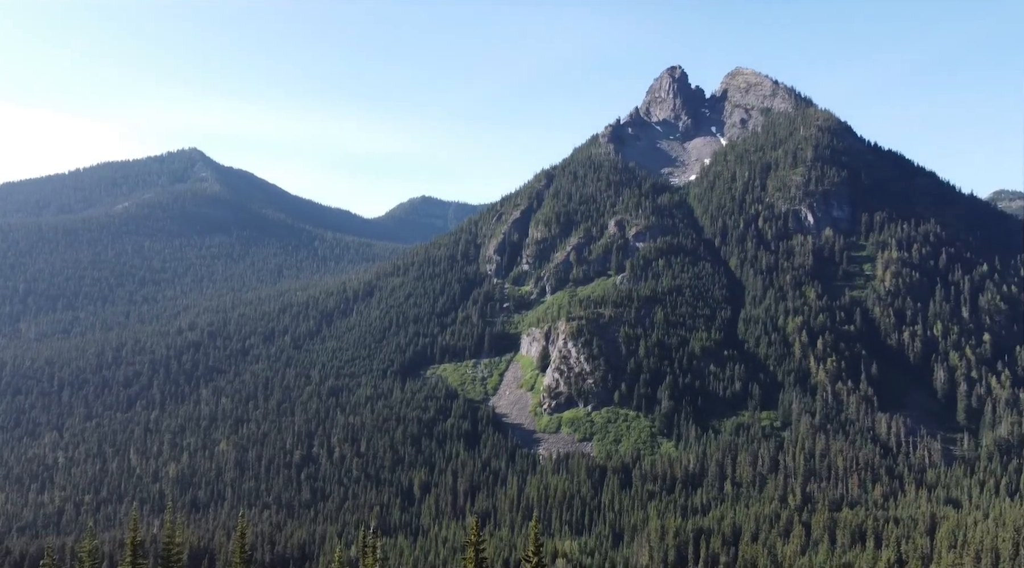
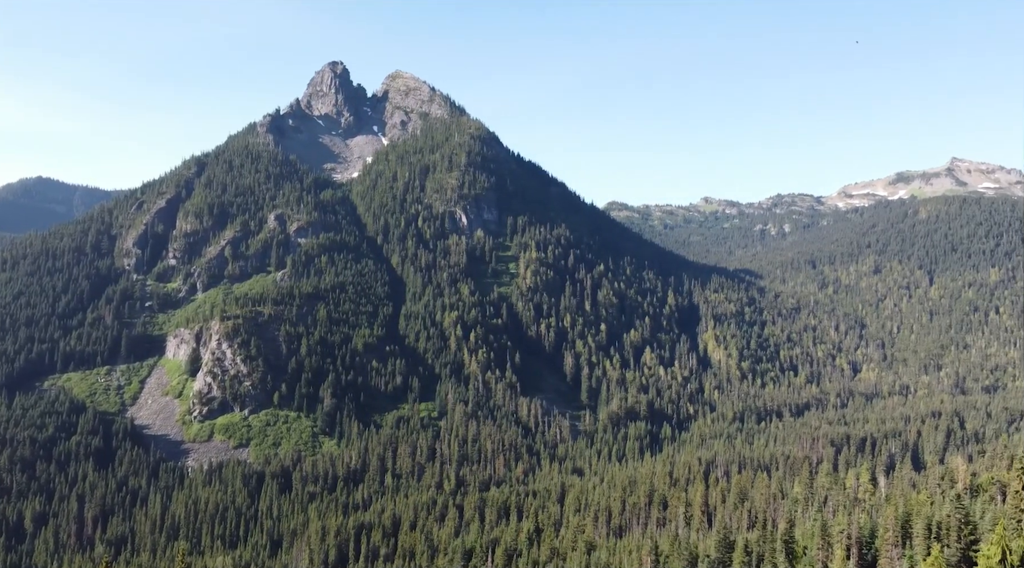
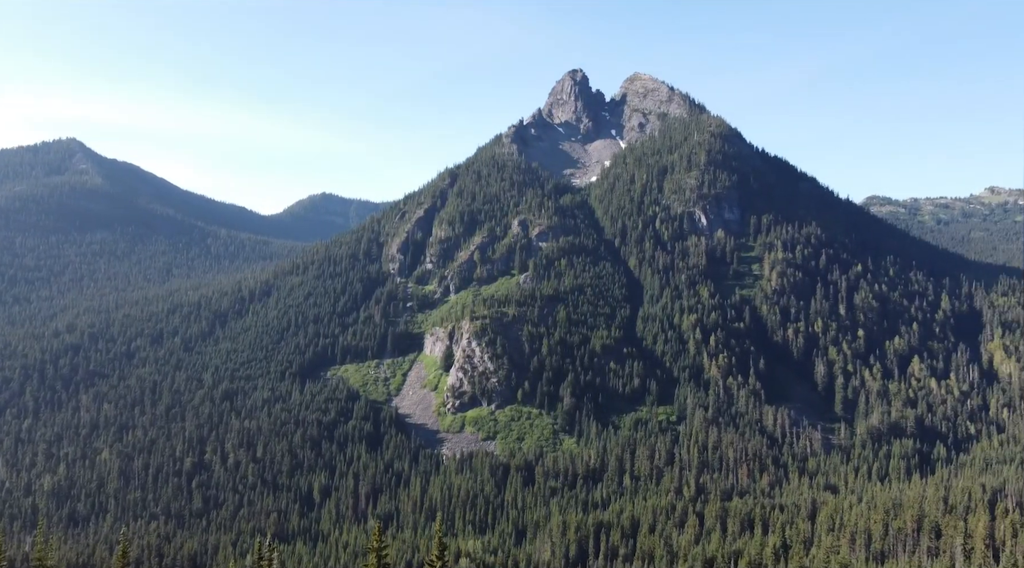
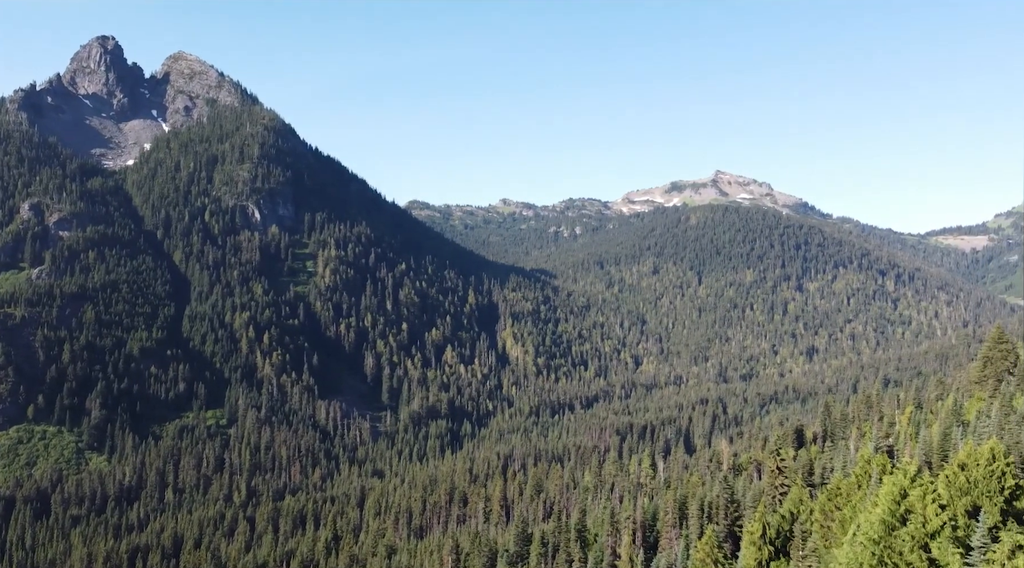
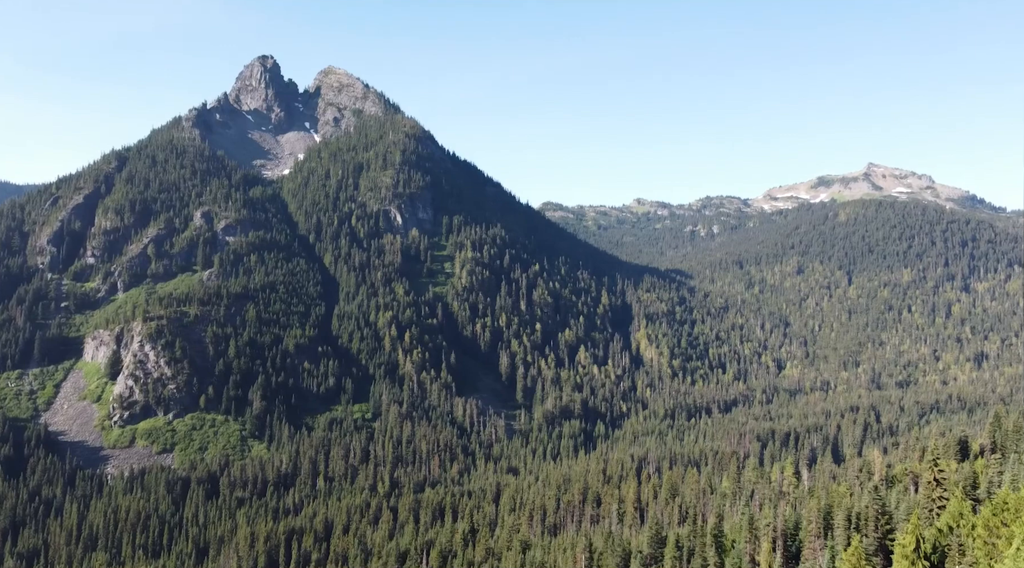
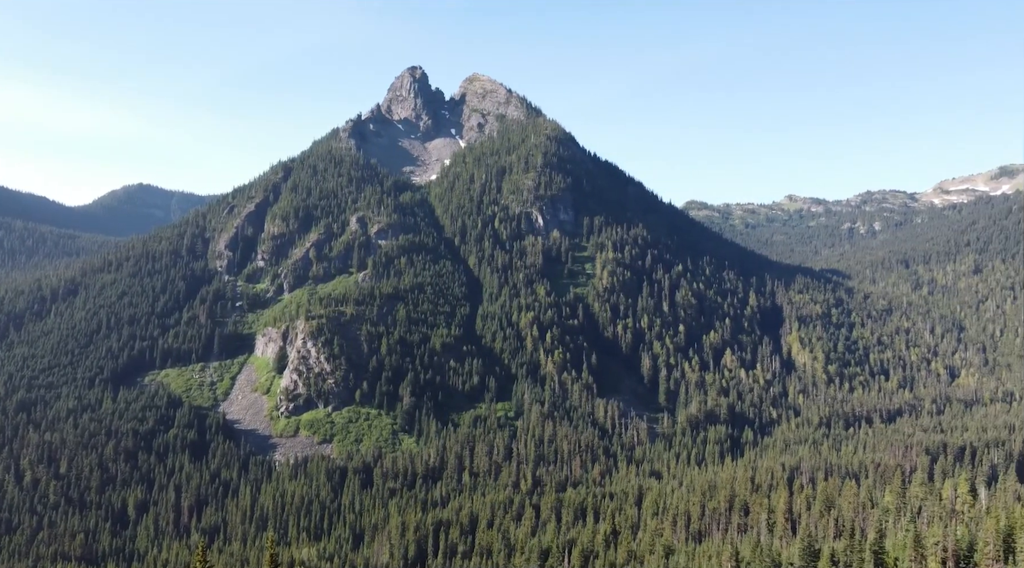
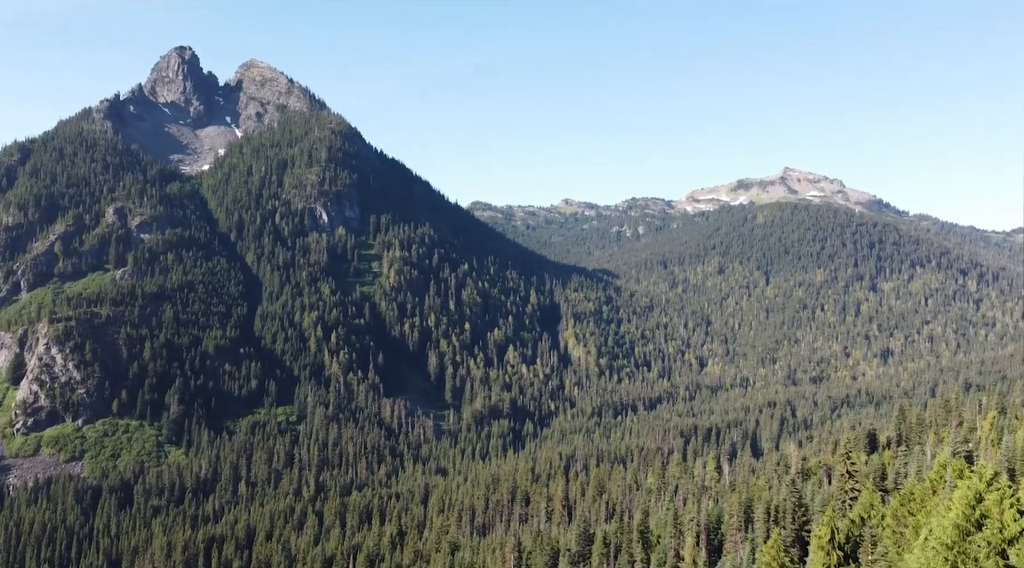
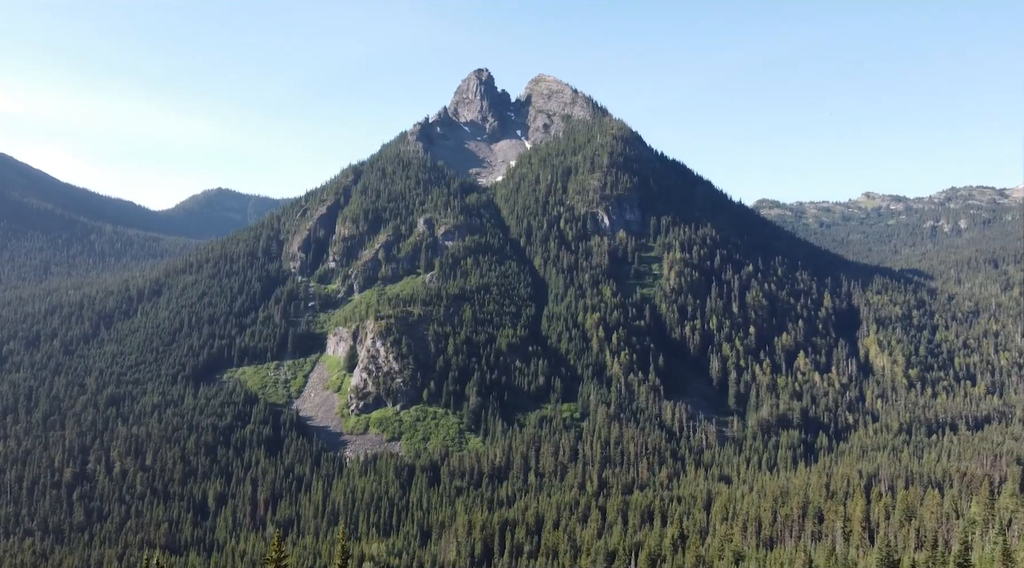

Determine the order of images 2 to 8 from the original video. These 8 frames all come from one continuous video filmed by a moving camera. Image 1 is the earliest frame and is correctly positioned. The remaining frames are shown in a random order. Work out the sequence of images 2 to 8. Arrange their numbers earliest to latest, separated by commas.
3, 8, 6, 2, 5, 7, 4
